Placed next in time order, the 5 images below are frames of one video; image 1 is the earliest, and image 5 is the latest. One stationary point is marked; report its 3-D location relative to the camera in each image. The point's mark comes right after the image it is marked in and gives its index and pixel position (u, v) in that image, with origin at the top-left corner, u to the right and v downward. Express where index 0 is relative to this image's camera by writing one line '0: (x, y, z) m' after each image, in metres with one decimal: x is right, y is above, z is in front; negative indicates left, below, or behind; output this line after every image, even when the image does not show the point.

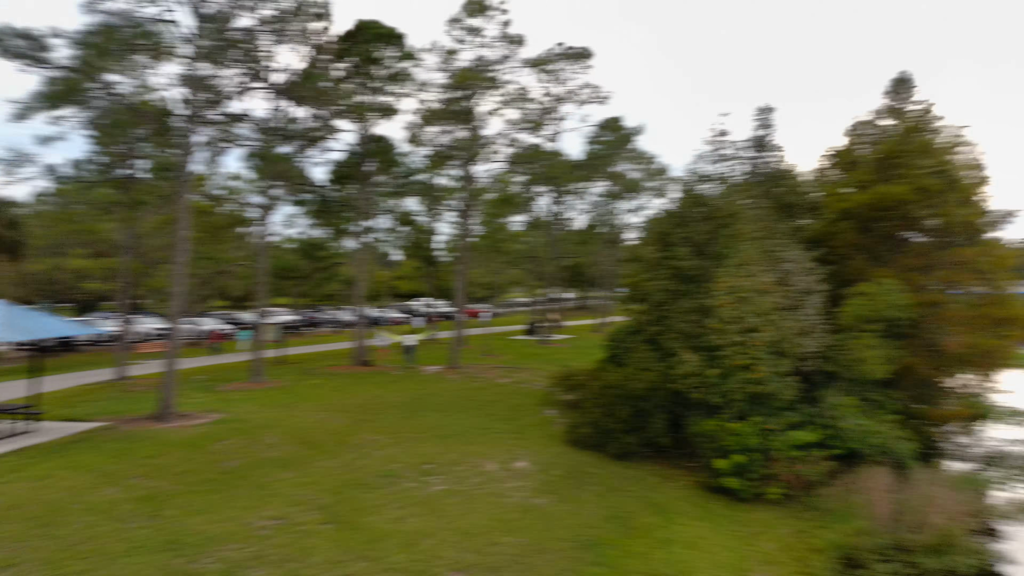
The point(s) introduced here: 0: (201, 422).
0: (-5.4, -2.3, +12.9) m
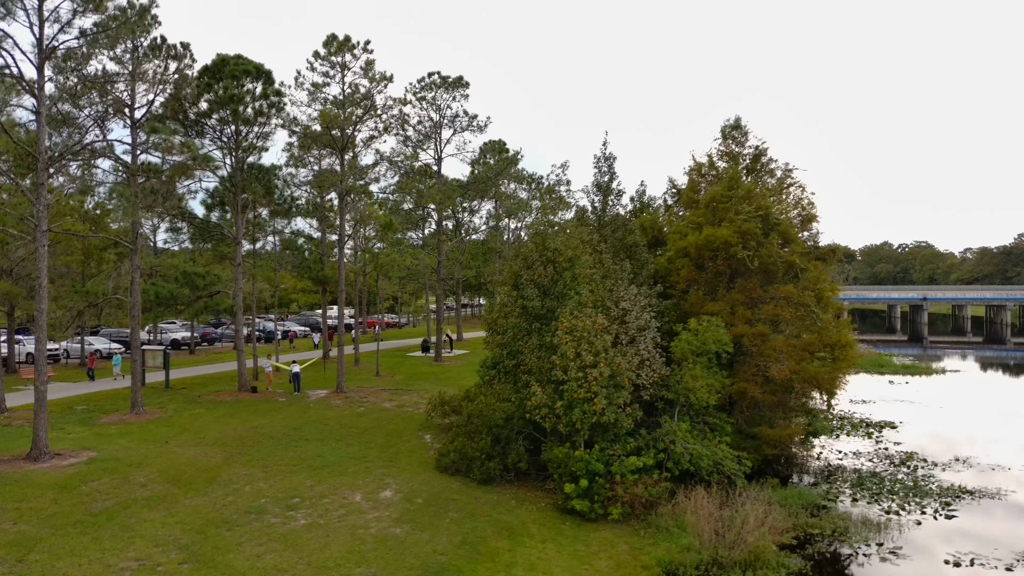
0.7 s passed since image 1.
0: (-7.8, -3.1, +13.3) m
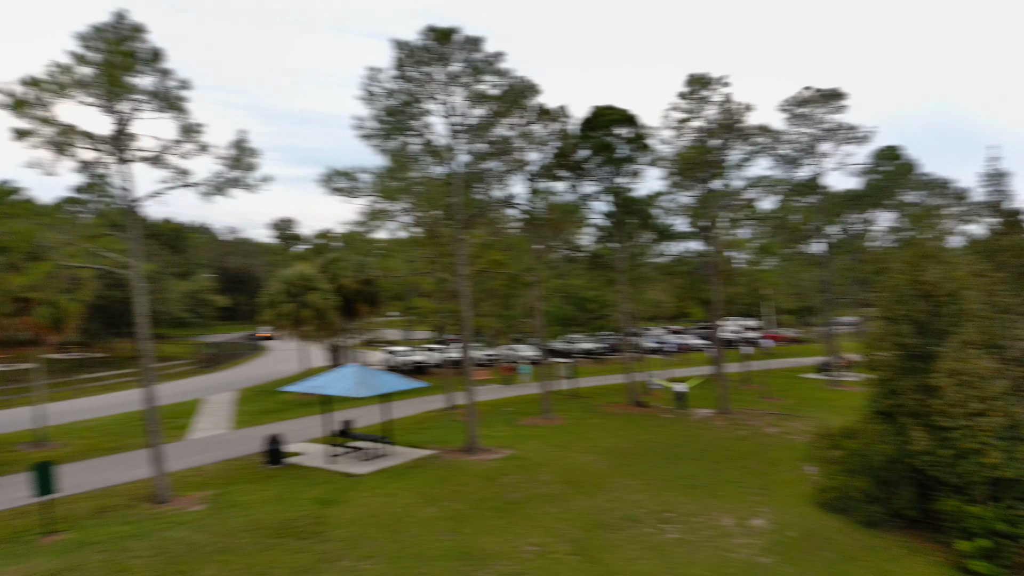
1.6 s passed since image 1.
0: (-0.4, -3.7, +16.6) m
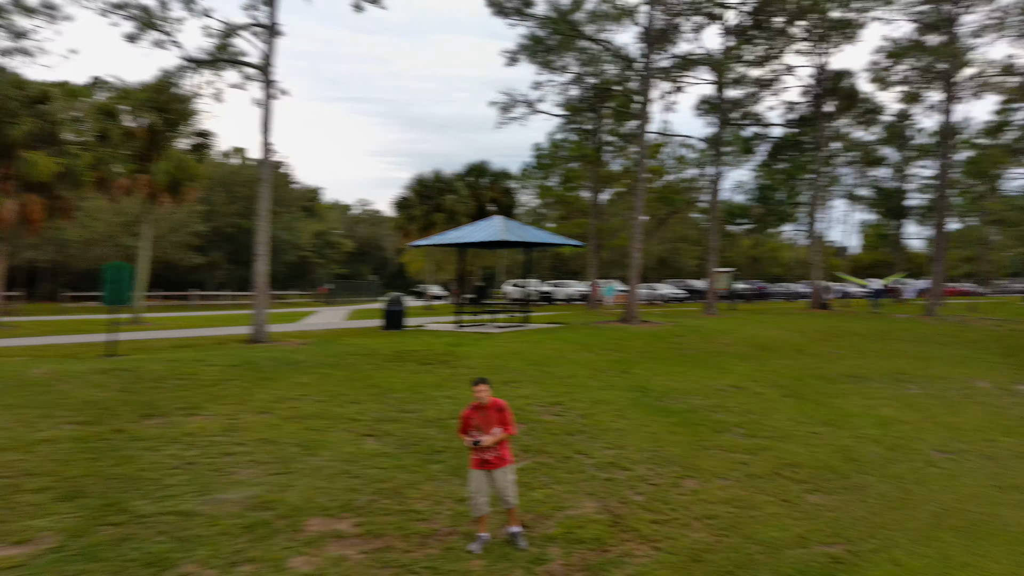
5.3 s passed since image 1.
0: (+2.6, -0.7, +13.3) m
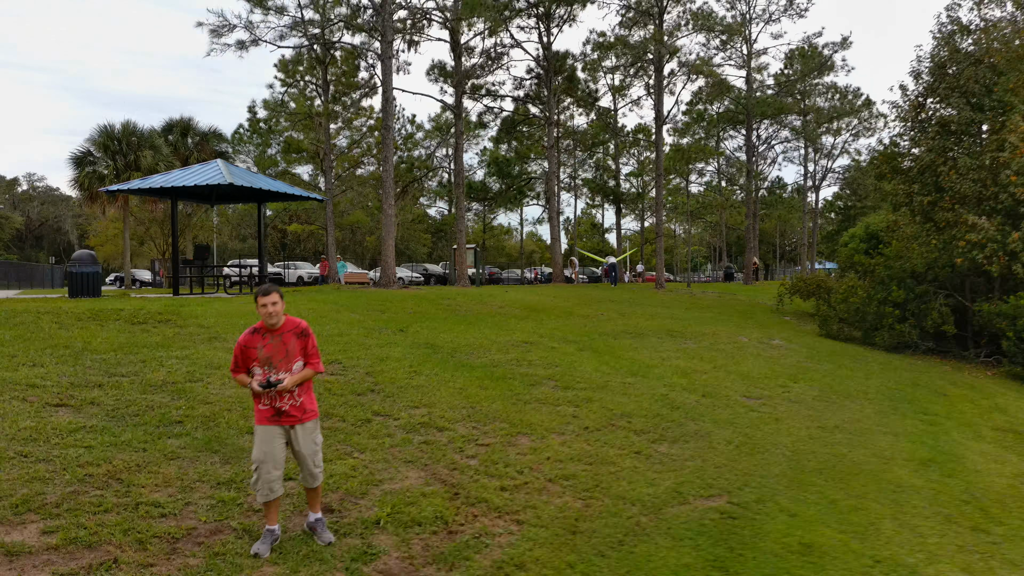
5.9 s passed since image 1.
0: (-1.5, -0.1, +12.0) m
